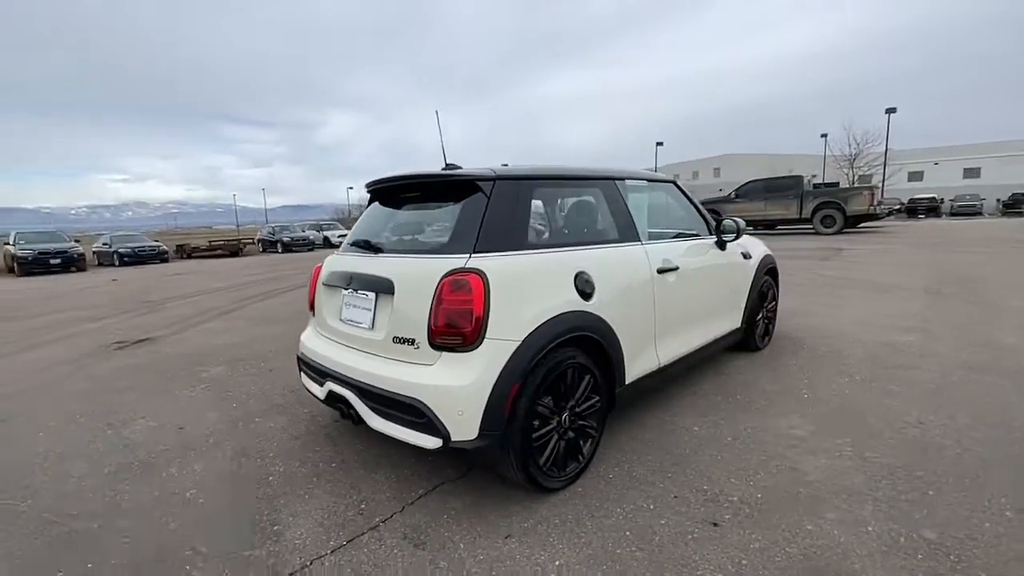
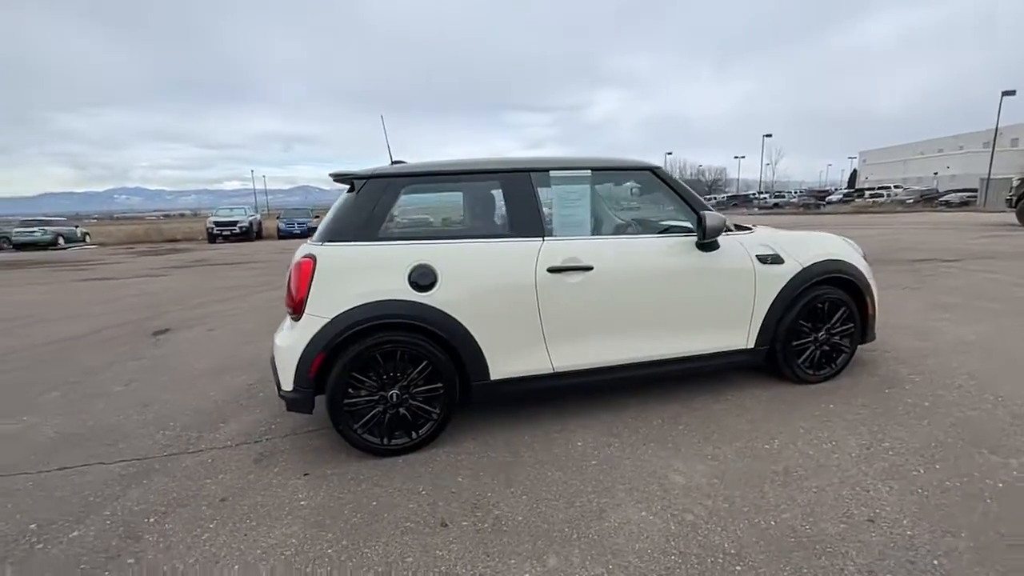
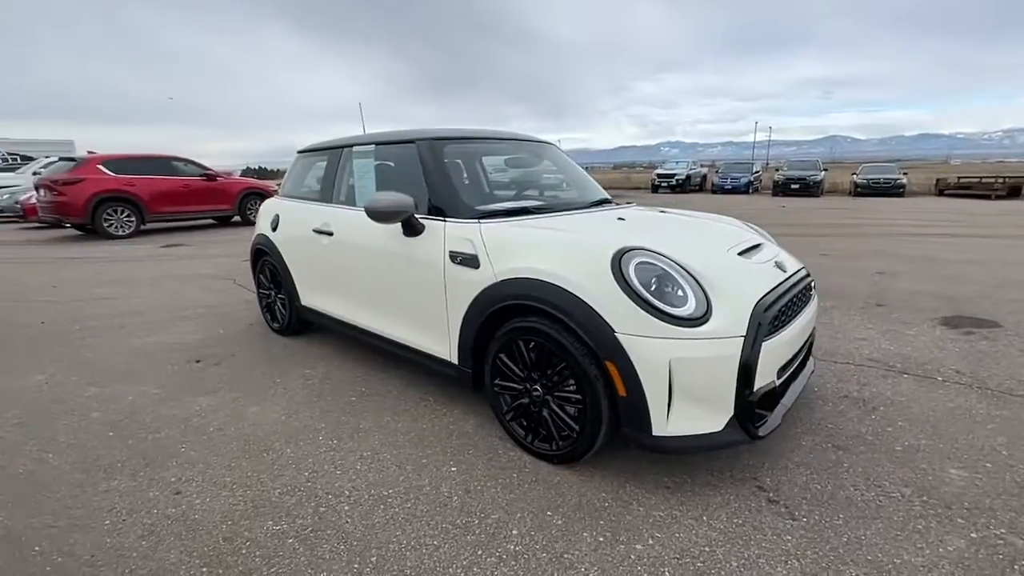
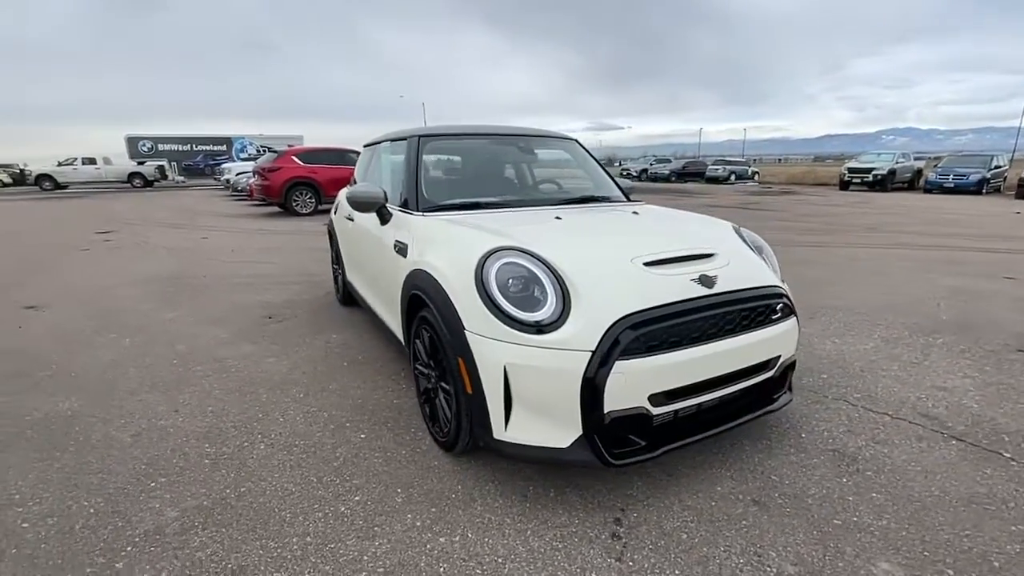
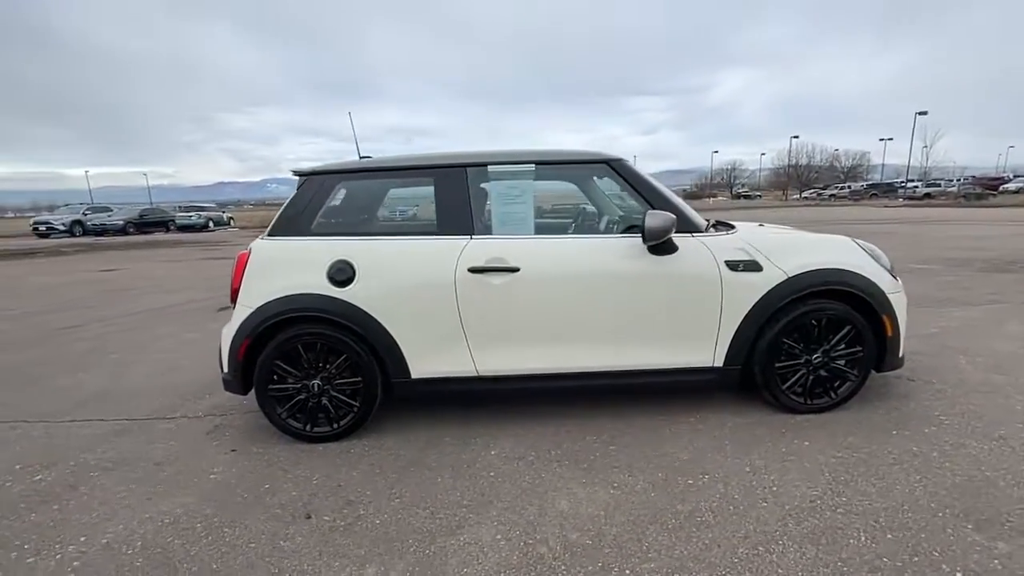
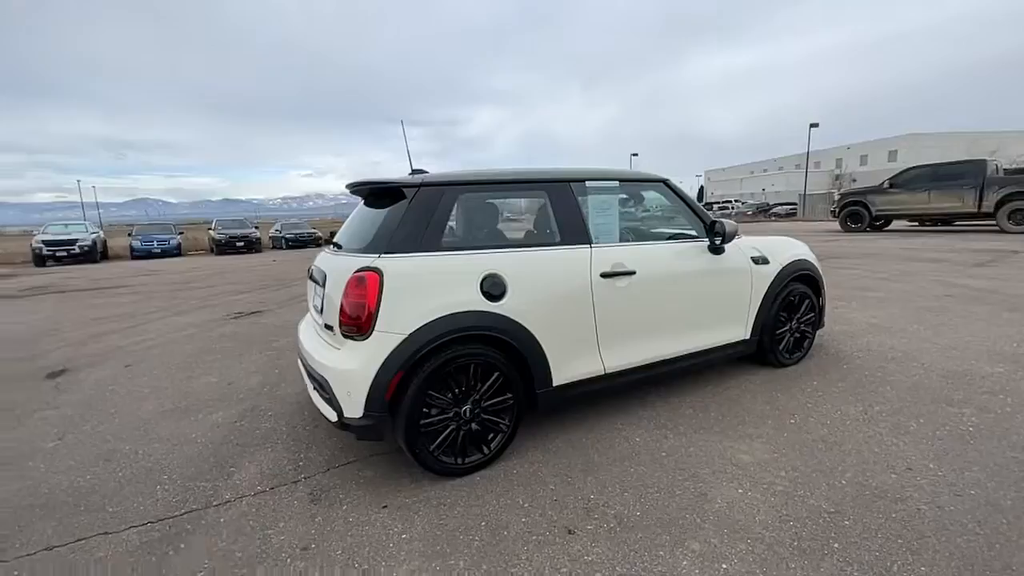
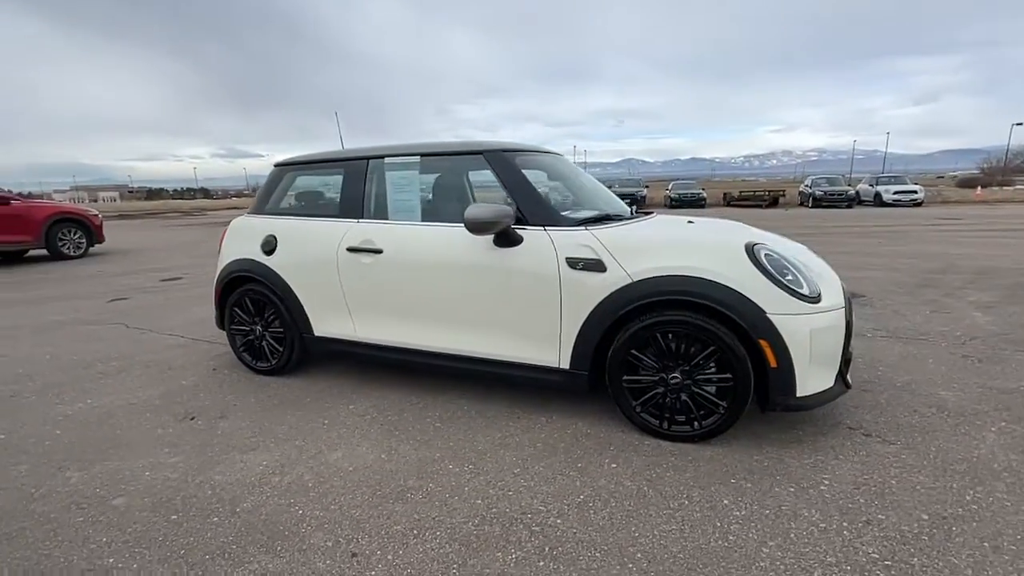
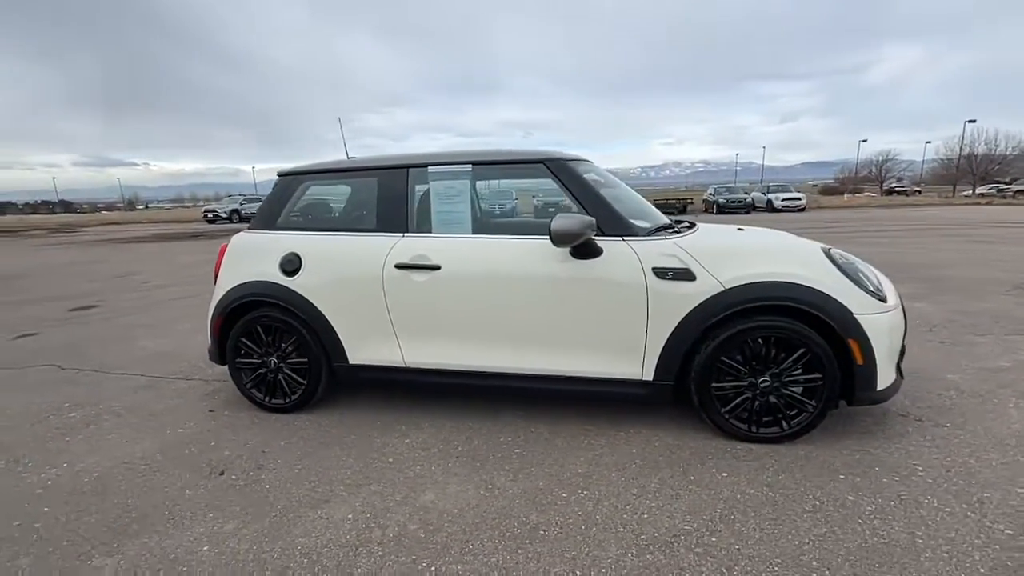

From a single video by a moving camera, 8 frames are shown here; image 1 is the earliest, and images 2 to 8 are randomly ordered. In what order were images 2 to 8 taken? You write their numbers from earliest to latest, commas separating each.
6, 2, 5, 8, 7, 3, 4
